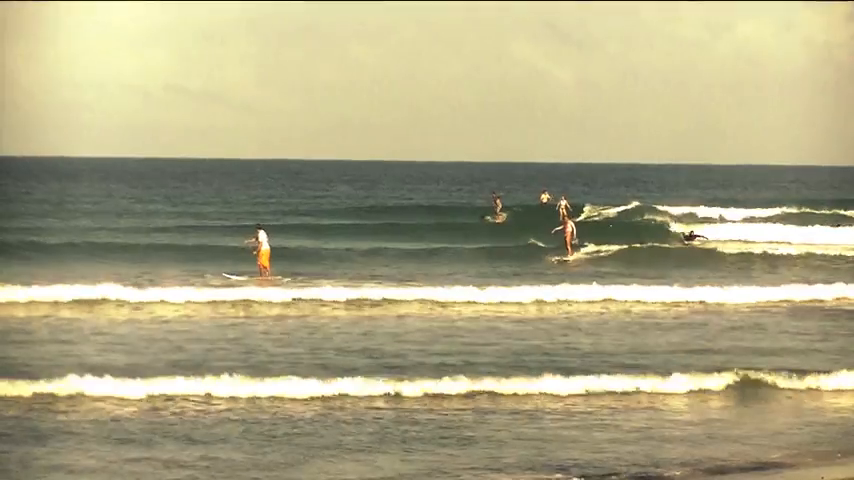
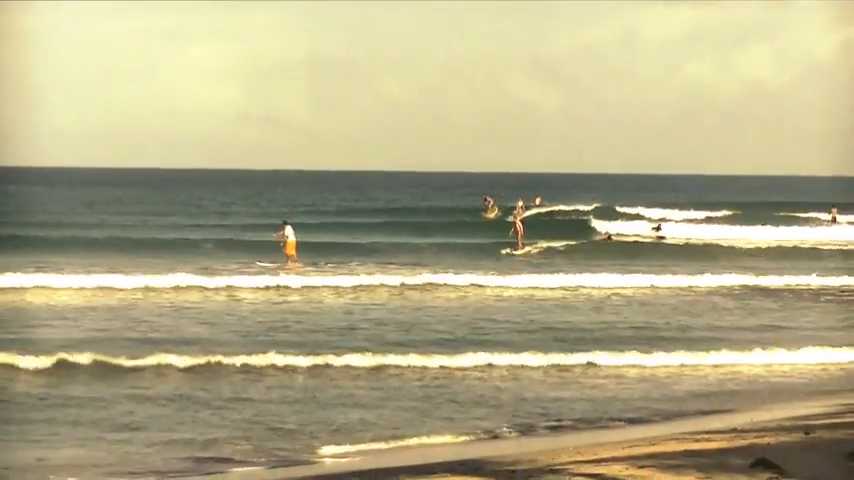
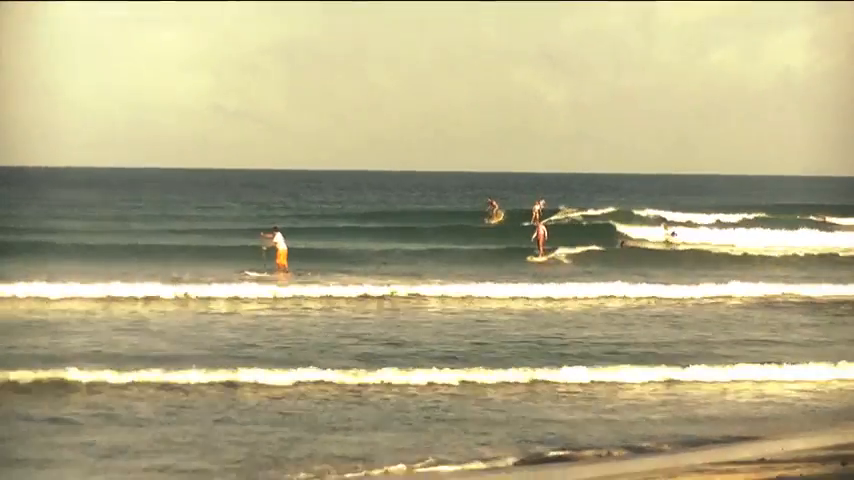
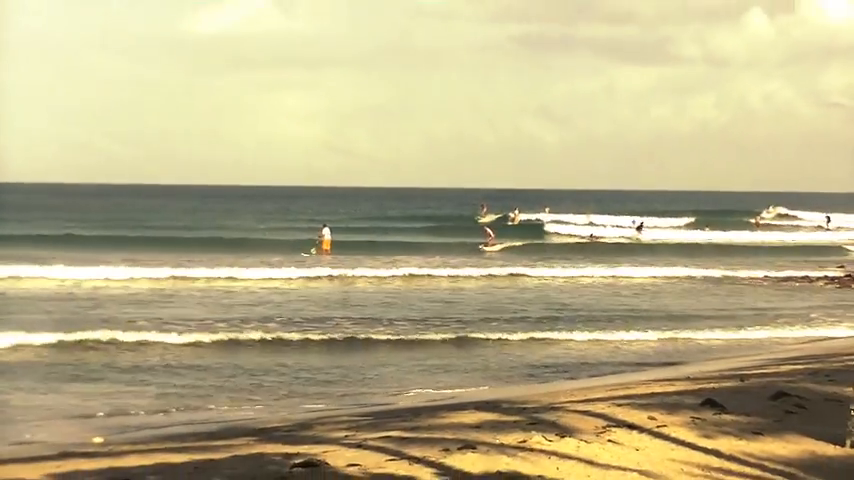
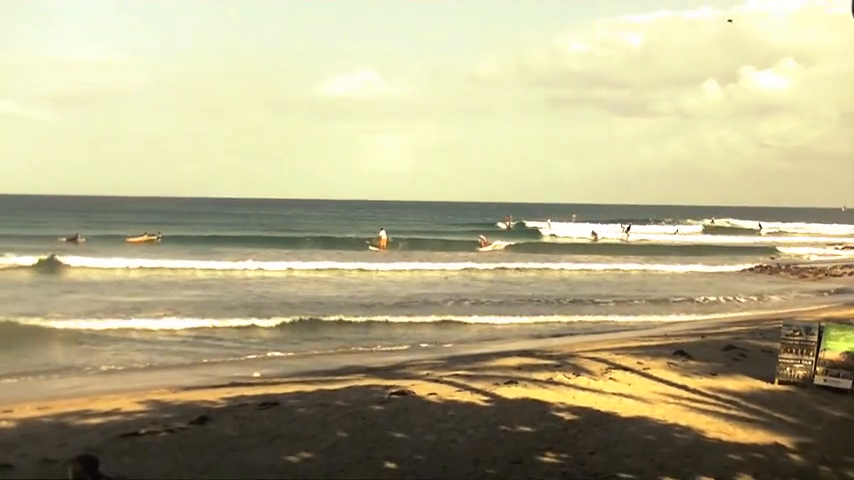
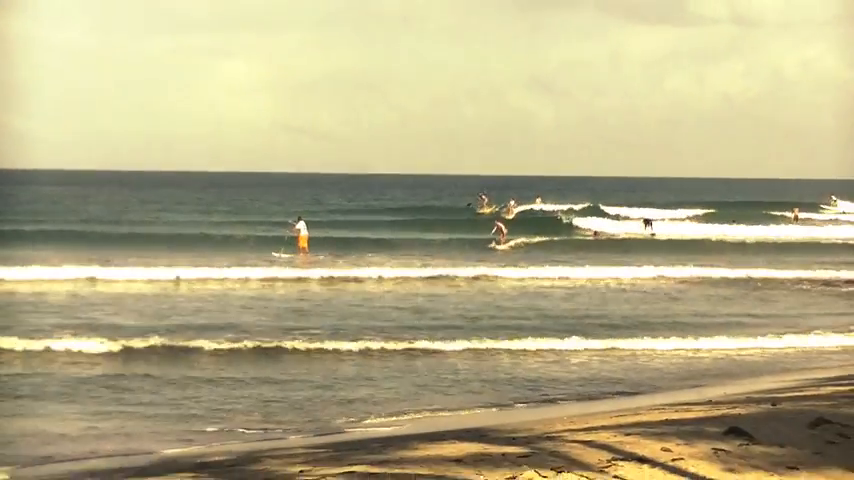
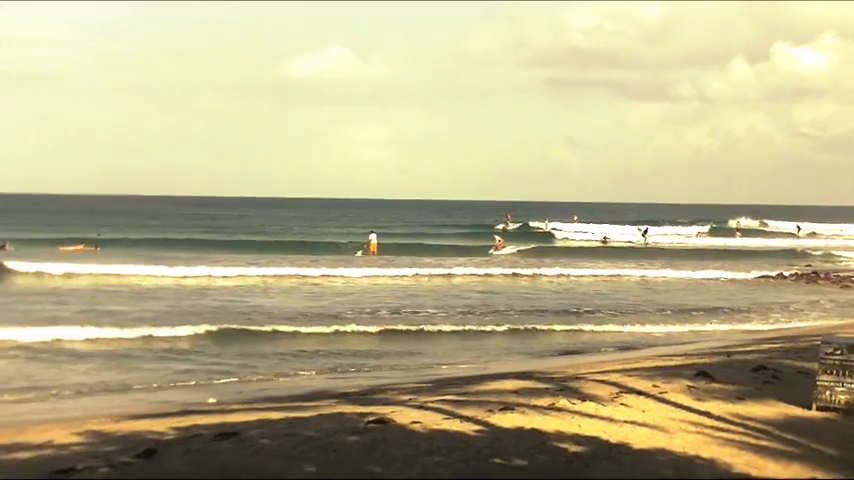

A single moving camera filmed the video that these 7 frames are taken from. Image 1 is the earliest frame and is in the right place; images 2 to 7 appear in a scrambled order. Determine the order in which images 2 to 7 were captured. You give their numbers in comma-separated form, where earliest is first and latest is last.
3, 2, 6, 4, 7, 5
